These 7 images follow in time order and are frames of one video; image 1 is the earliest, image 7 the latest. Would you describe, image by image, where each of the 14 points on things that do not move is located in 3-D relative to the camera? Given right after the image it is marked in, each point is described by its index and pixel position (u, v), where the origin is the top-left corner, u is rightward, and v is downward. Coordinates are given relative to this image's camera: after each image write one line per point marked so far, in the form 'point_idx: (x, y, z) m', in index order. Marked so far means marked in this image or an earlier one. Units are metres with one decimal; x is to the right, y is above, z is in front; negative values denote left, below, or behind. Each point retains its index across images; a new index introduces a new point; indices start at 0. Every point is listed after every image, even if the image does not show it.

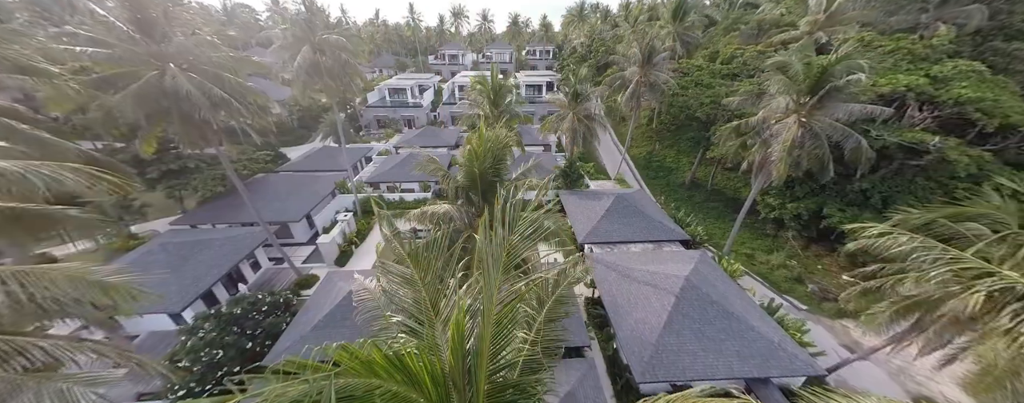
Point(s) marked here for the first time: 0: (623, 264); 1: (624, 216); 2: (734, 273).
0: (+6.2, -3.5, +15.2) m
1: (+7.6, -1.0, +18.8) m
2: (+12.6, -4.0, +15.5) m
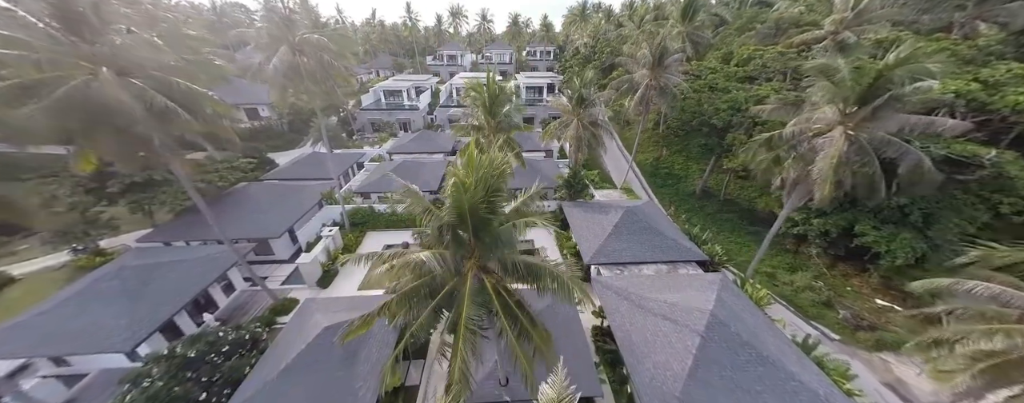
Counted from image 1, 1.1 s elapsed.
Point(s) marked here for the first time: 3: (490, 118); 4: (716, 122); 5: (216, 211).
0: (+6.1, -4.5, +13.5) m
1: (+7.5, -2.0, +17.1) m
2: (+12.5, -5.0, +13.8) m
3: (-1.3, +4.5, +15.8) m
4: (+14.2, +5.5, +19.2) m
5: (-21.0, -0.6, +19.6) m
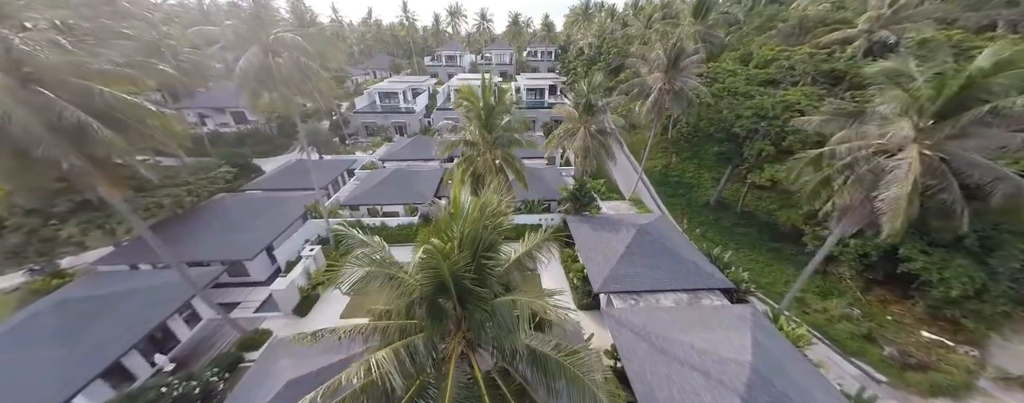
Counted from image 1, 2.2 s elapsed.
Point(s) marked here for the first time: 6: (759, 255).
0: (+6.1, -5.5, +11.7) m
1: (+7.5, -3.0, +15.3) m
2: (+12.5, -6.0, +12.0) m
3: (-1.3, +3.5, +14.0) m
4: (+14.2, +4.4, +17.3) m
5: (-21.0, -1.6, +17.8) m
6: (+17.6, -3.9, +19.8) m
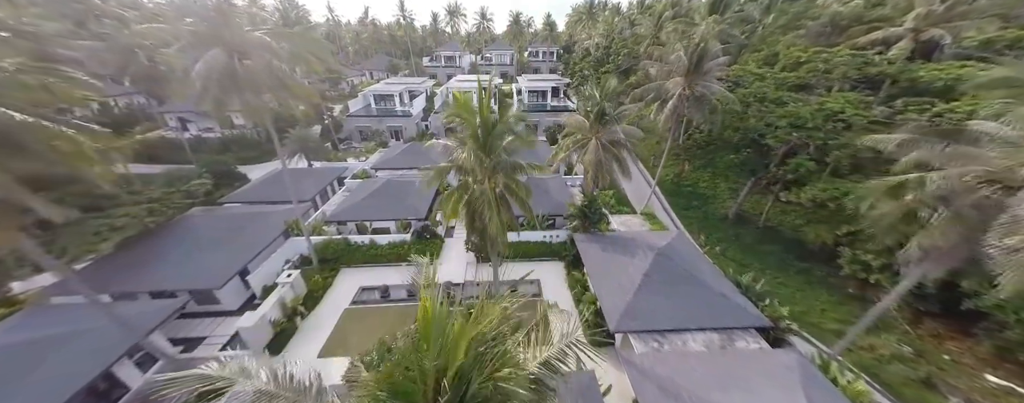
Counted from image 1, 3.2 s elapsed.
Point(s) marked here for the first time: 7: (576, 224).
0: (+6.2, -6.6, +9.7) m
1: (+7.7, -4.1, +13.4) m
2: (+12.6, -7.1, +10.0) m
3: (-1.2, +2.3, +12.1) m
4: (+14.4, +3.3, +15.4) m
5: (-20.9, -2.7, +15.8) m
6: (+17.8, -5.0, +17.8) m
7: (+4.4, -1.5, +18.9) m
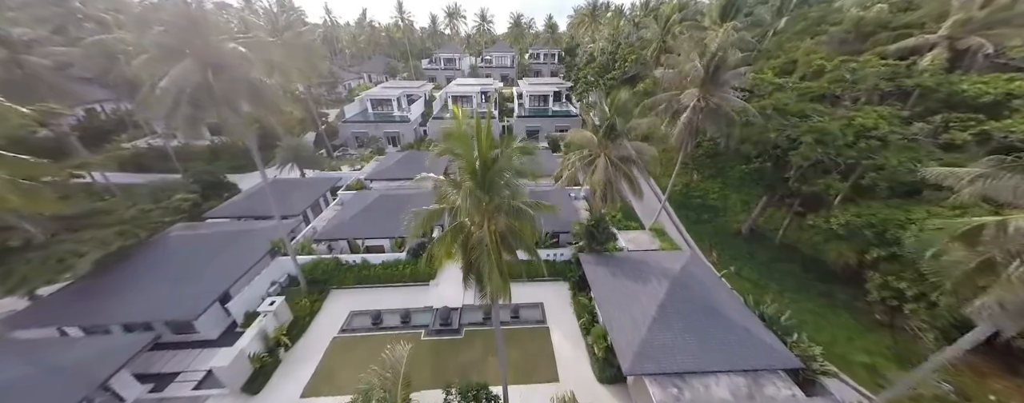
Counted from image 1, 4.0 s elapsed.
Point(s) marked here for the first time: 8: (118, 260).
0: (+6.3, -7.7, +8.5) m
1: (+7.8, -5.2, +12.2) m
2: (+12.7, -8.2, +8.8) m
3: (-1.1, +1.2, +10.9) m
4: (+14.5, +2.2, +14.2) m
5: (-20.8, -3.8, +14.6) m
6: (+17.9, -6.1, +16.6) m
7: (+4.5, -2.7, +17.7) m
8: (-21.5, -3.2, +15.0) m
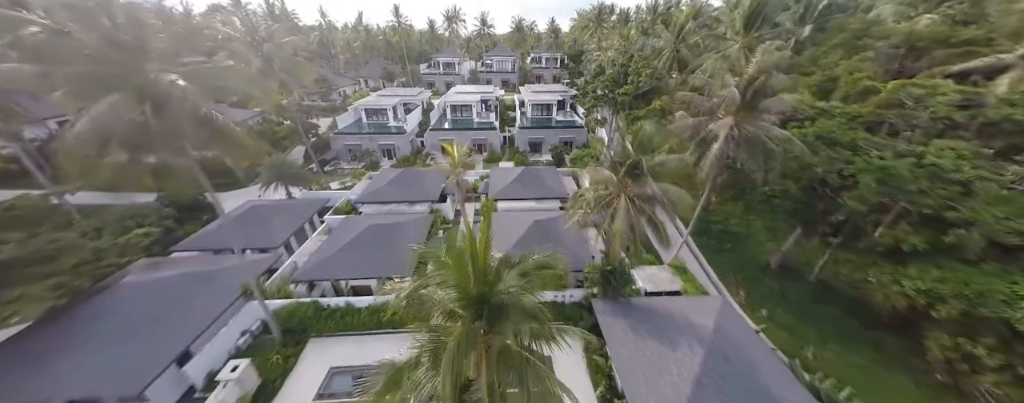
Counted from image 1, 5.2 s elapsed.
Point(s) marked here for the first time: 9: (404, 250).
0: (+6.5, -9.9, +6.4) m
1: (+8.0, -7.4, +10.0) m
2: (+12.9, -10.4, +6.7) m
3: (-0.9, -0.9, +8.8) m
4: (+14.7, 0.0, +12.1) m
5: (-20.5, -6.0, +12.5) m
6: (+18.1, -8.3, +14.5) m
7: (+4.7, -4.8, +15.6) m
8: (-21.3, -5.4, +12.9) m
9: (-7.2, -3.0, +18.5) m
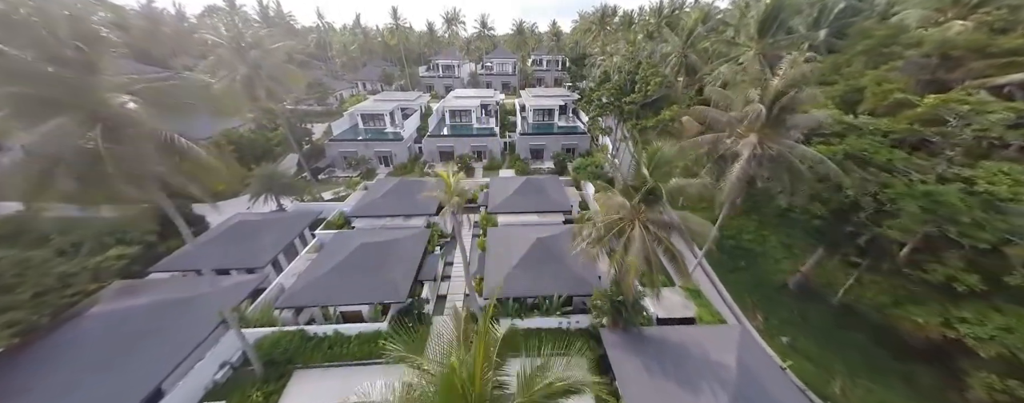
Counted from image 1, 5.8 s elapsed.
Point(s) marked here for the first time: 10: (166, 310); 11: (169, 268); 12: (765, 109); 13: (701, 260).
0: (+6.6, -11.0, +5.2) m
1: (+8.1, -8.5, +8.9) m
2: (+13.0, -11.5, +5.5) m
3: (-0.8, -2.0, +7.6) m
4: (+14.8, -1.1, +10.9) m
5: (-20.5, -7.1, +11.4) m
6: (+18.2, -9.4, +13.3) m
7: (+4.8, -5.9, +14.4) m
8: (-21.2, -6.4, +11.7) m
9: (-7.1, -4.1, +17.3) m
10: (-17.7, -5.7, +14.1) m
11: (-22.2, -4.3, +17.6) m
12: (+10.6, +4.1, +11.6) m
13: (+12.0, -3.5, +18.1) m
